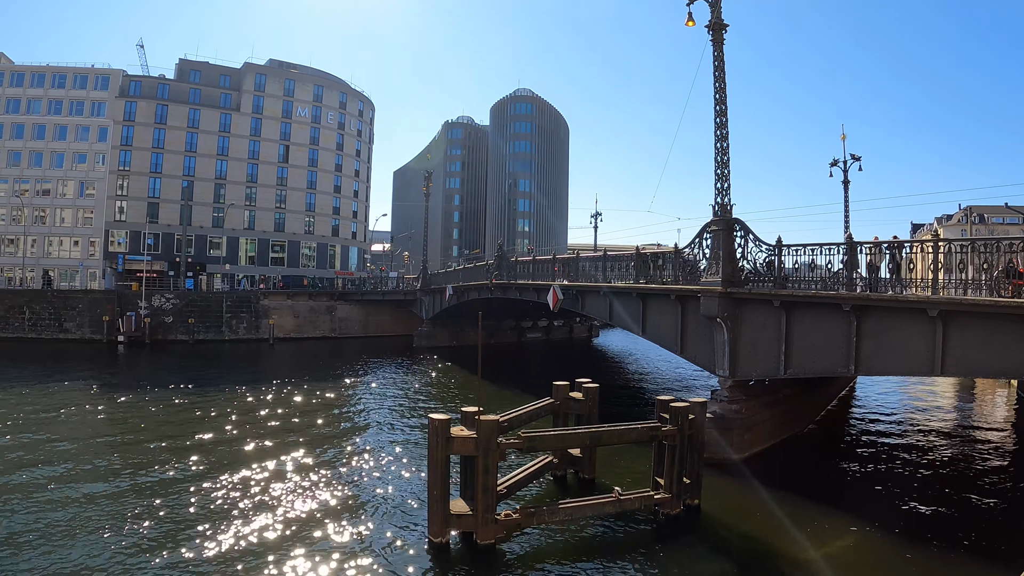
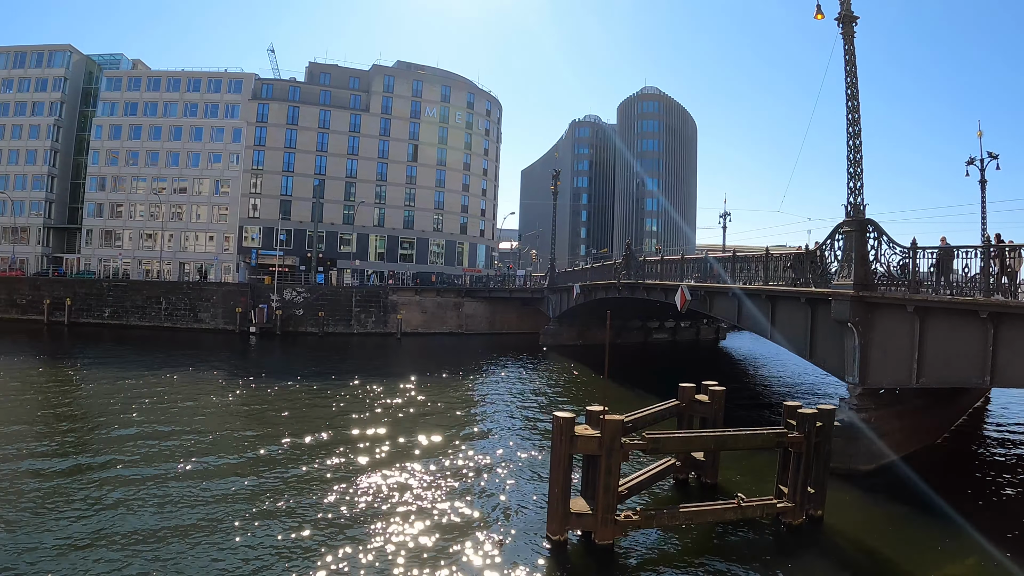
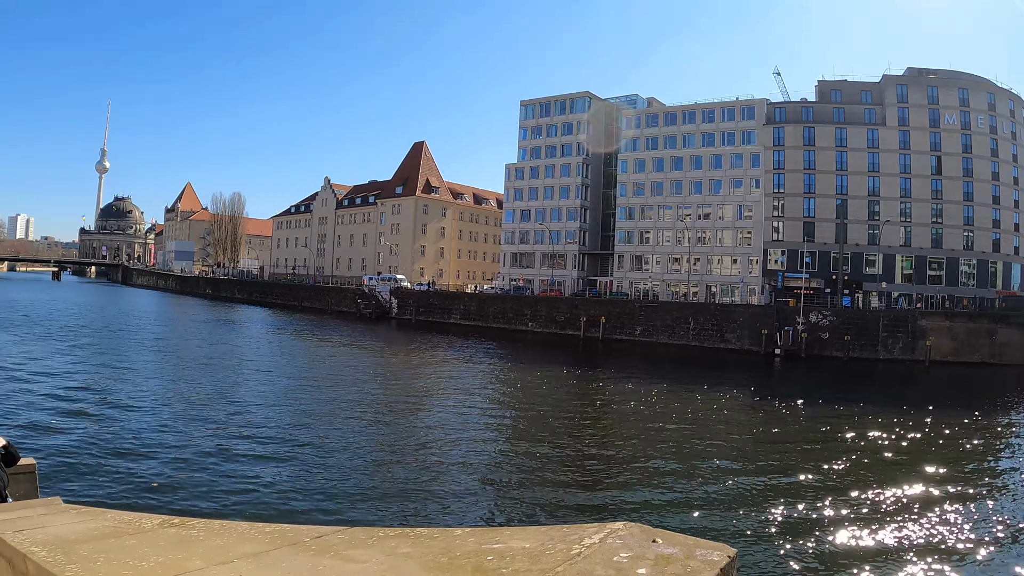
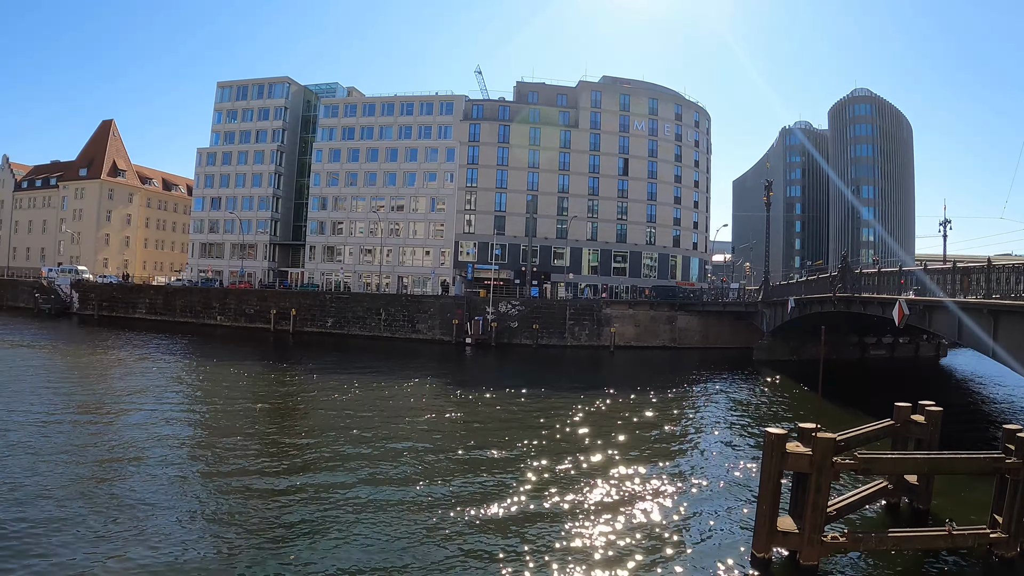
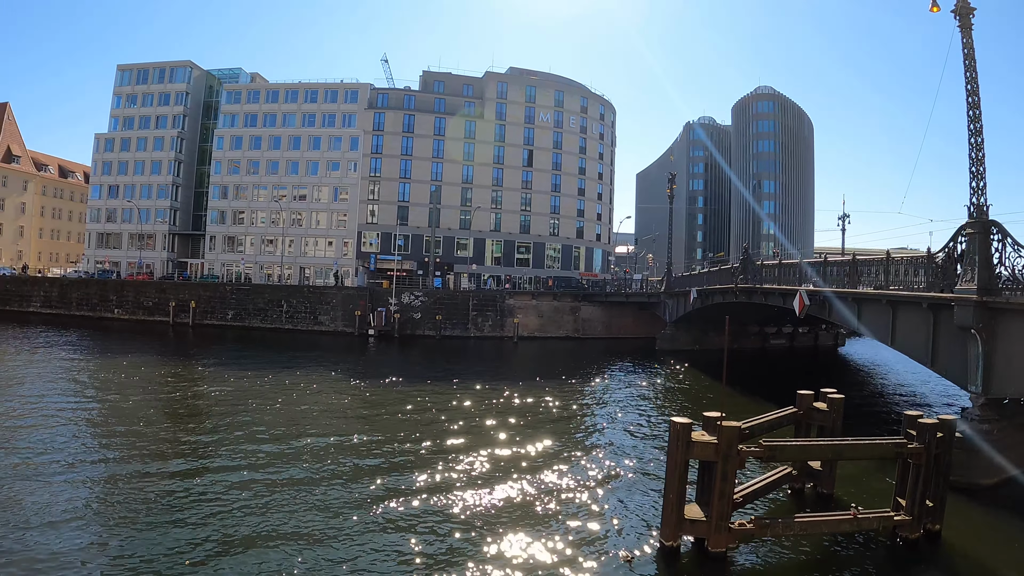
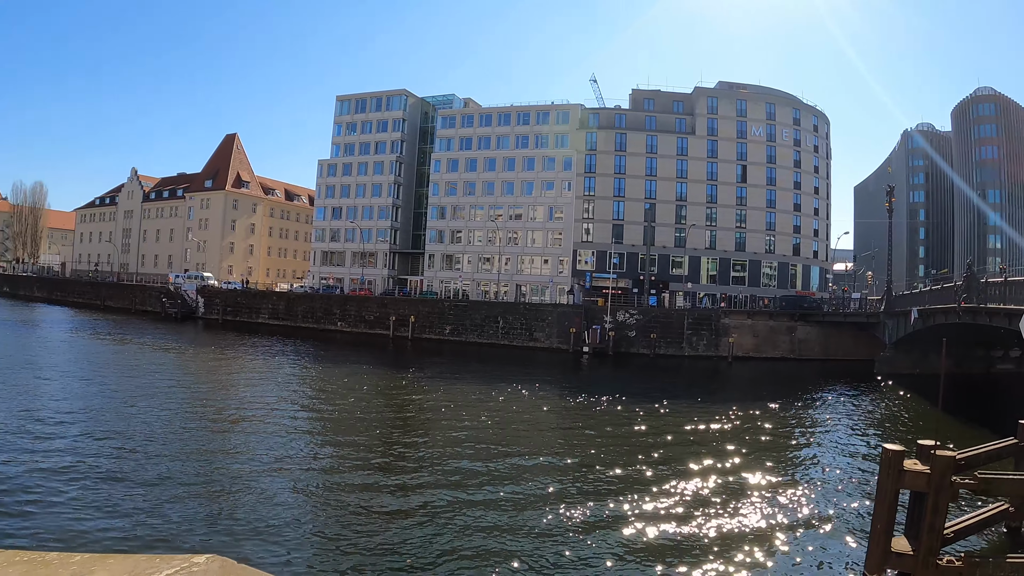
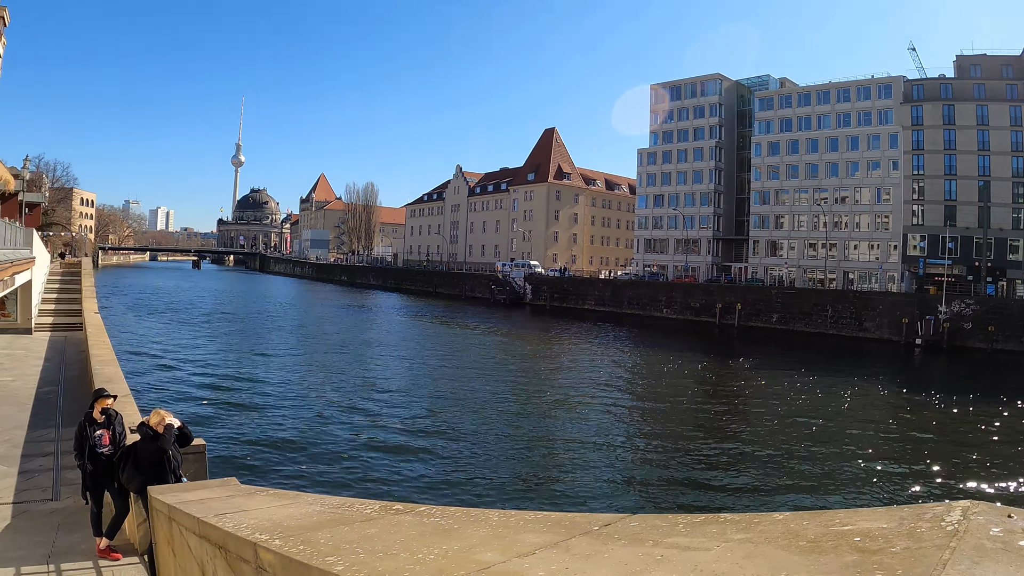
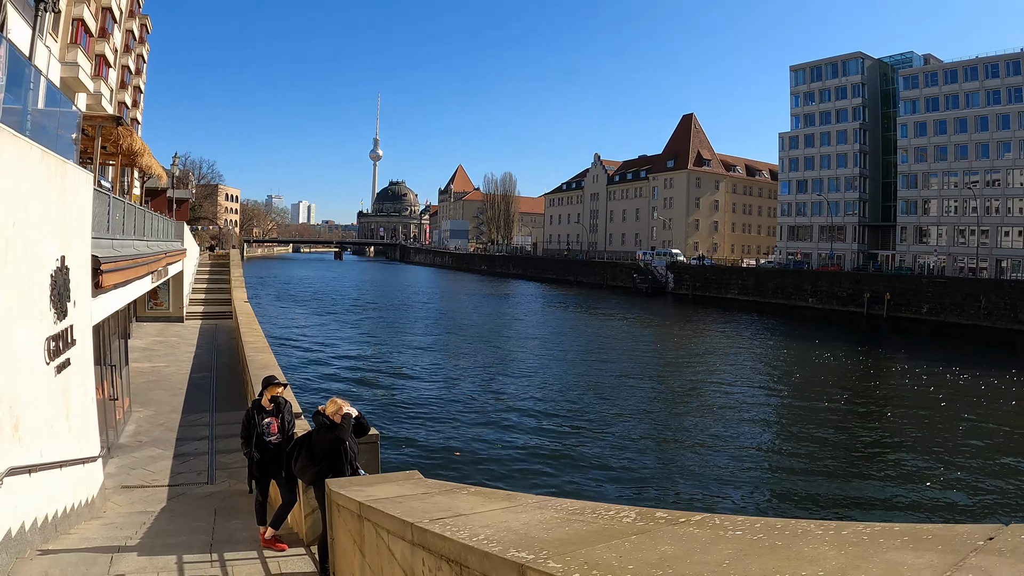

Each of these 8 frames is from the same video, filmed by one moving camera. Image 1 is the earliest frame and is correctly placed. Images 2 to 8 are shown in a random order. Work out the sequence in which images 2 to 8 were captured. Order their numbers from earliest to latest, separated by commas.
2, 5, 4, 6, 3, 7, 8
